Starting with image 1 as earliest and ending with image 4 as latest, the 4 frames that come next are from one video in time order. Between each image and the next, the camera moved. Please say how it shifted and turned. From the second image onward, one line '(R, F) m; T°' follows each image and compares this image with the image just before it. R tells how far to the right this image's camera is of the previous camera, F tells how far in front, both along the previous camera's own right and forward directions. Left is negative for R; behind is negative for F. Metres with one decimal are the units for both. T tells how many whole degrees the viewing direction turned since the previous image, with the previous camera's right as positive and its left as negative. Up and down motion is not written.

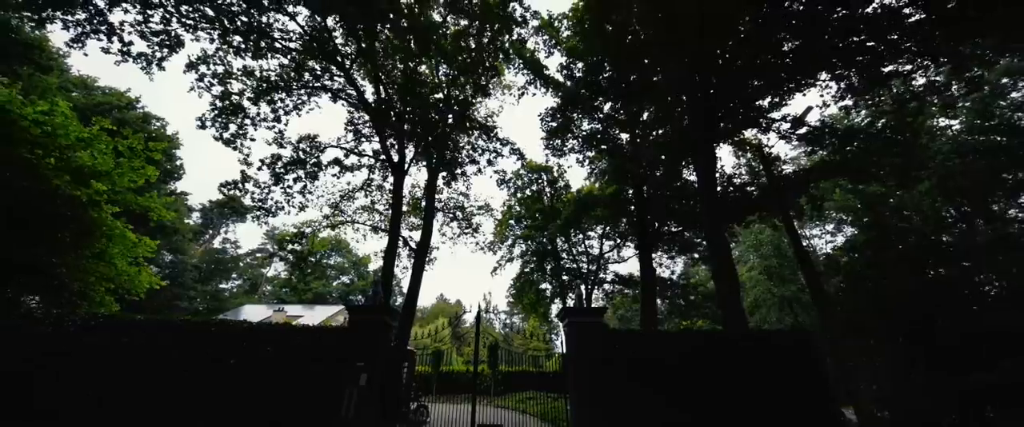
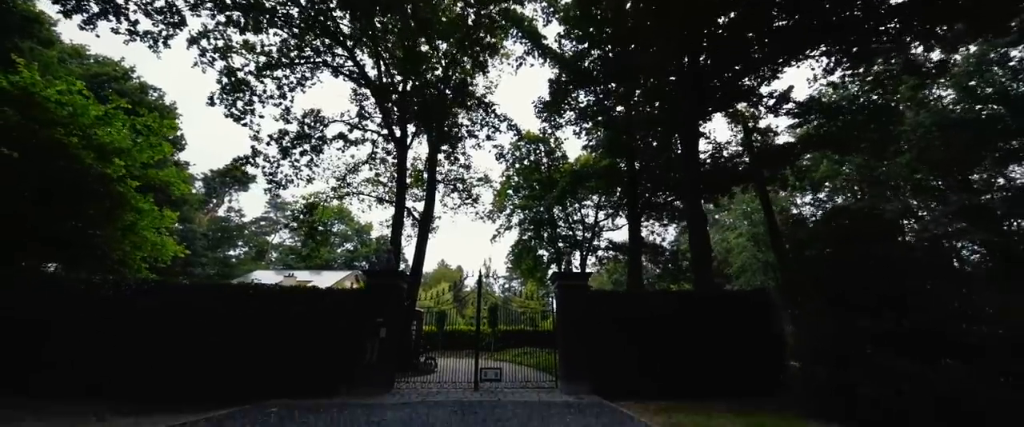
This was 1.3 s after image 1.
(+0.1, -0.9) m; 0°
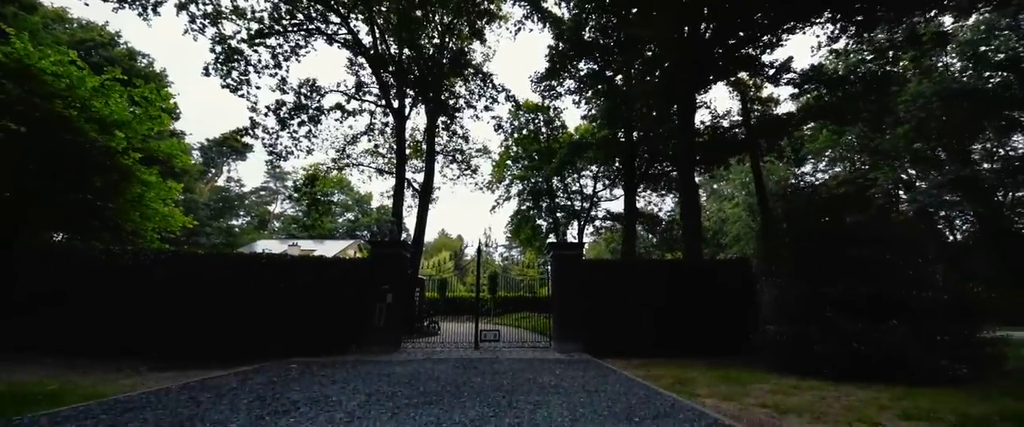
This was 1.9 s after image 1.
(+0.1, -0.3) m; 0°
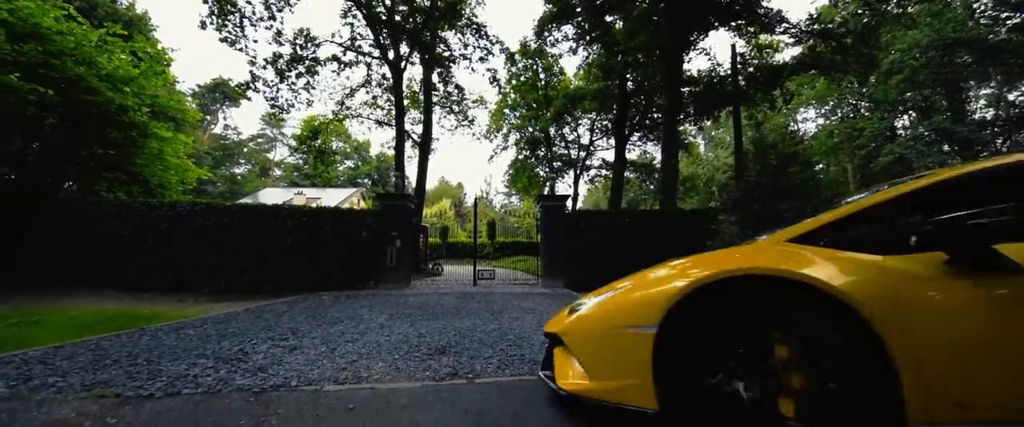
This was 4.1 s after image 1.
(+0.2, -1.1) m; 0°
